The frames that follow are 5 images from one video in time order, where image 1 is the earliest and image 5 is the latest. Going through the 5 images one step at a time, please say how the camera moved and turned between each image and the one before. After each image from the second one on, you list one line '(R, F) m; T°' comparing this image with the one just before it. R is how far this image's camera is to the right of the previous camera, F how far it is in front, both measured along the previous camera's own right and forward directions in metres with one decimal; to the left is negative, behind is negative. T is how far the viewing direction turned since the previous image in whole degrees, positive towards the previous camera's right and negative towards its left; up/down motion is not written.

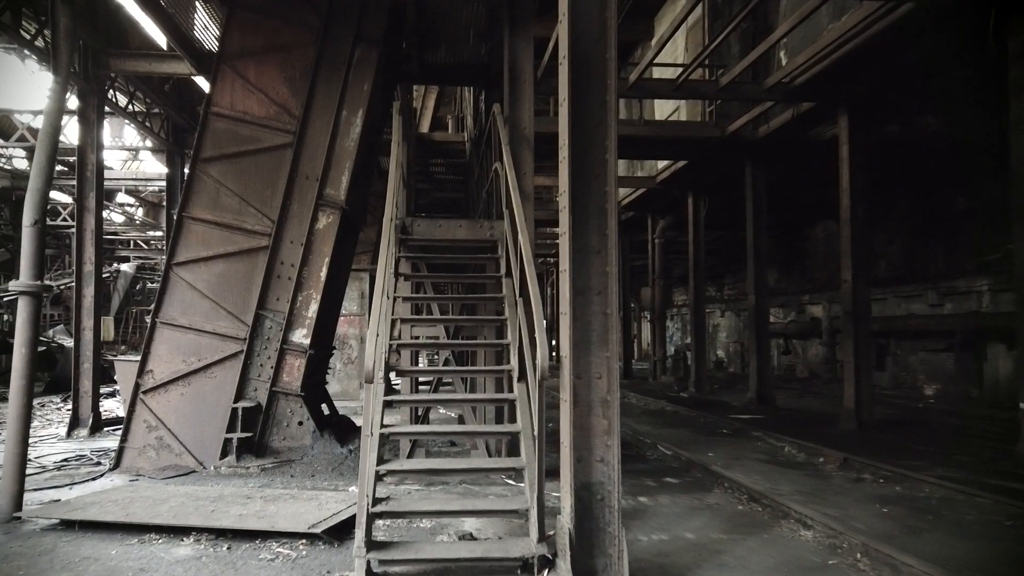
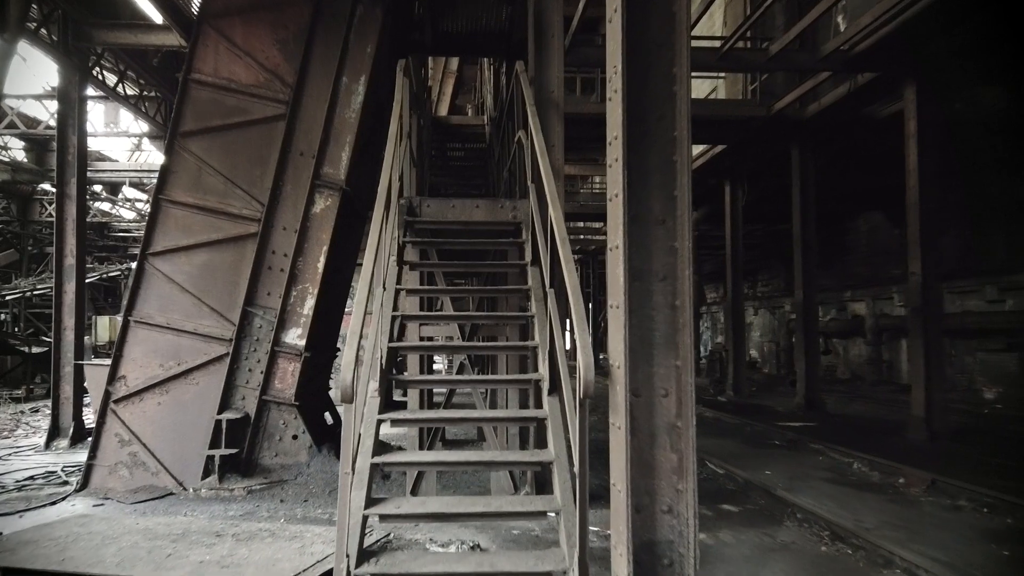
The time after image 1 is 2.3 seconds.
(-0.1, +1.1) m; -2°
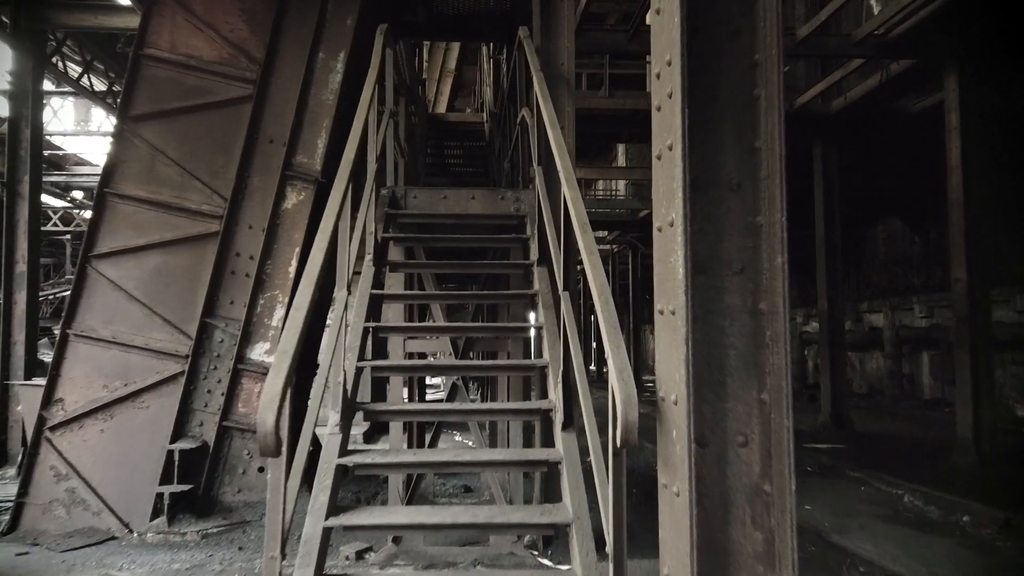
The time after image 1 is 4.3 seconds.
(0.0, +0.9) m; 0°
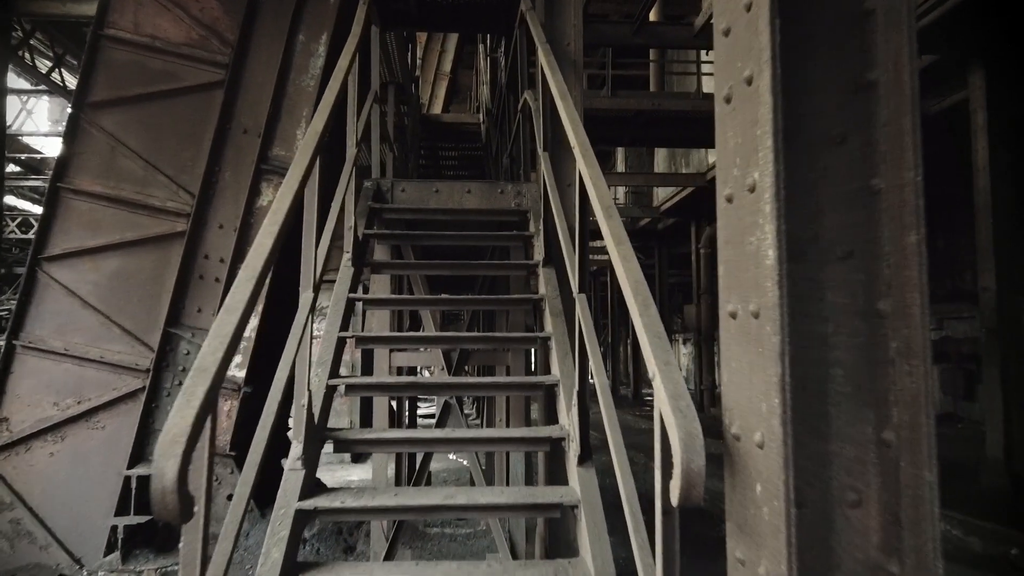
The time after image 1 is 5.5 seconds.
(0.0, +0.5) m; 0°
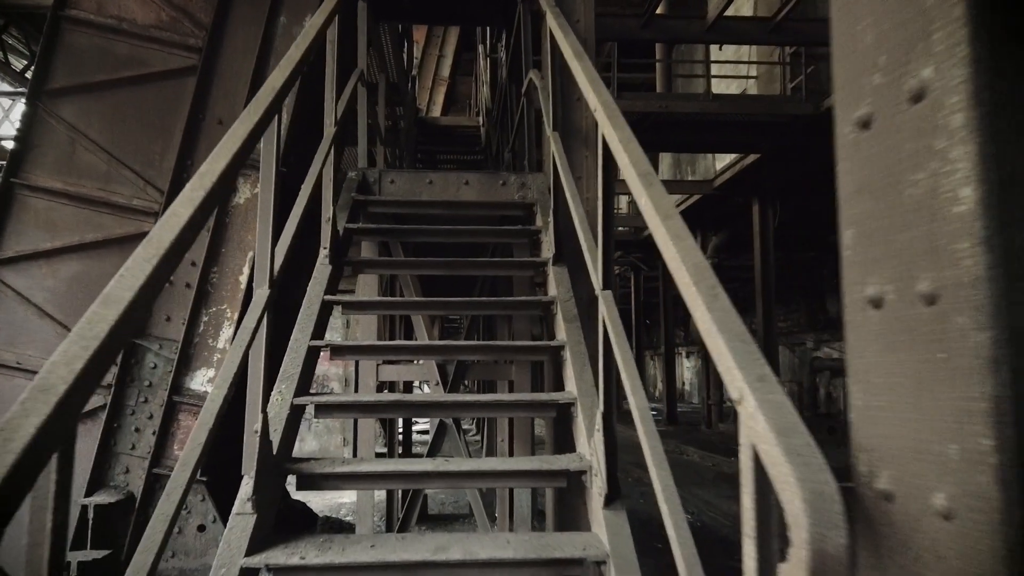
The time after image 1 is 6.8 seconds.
(0.0, +0.5) m; 0°
